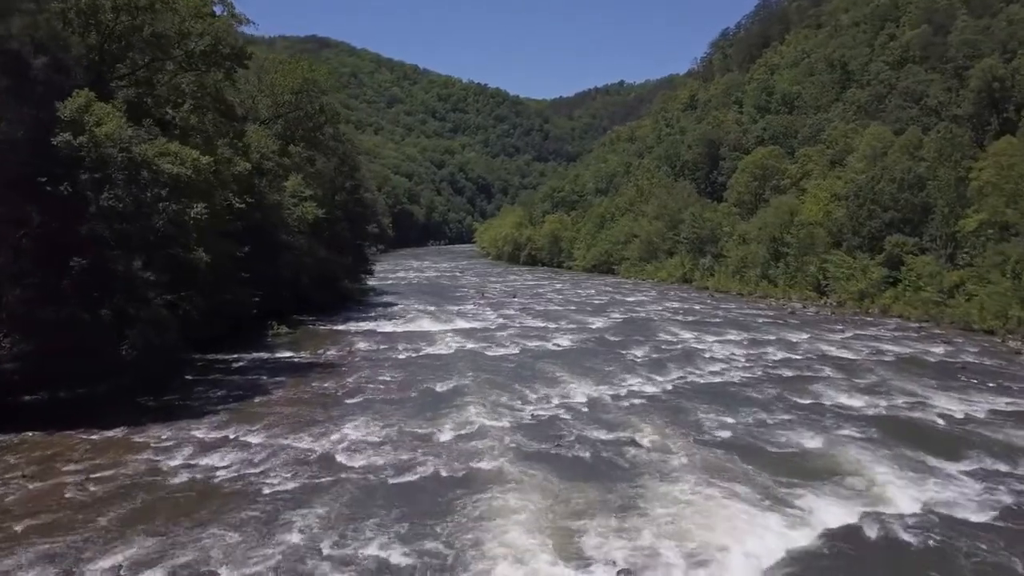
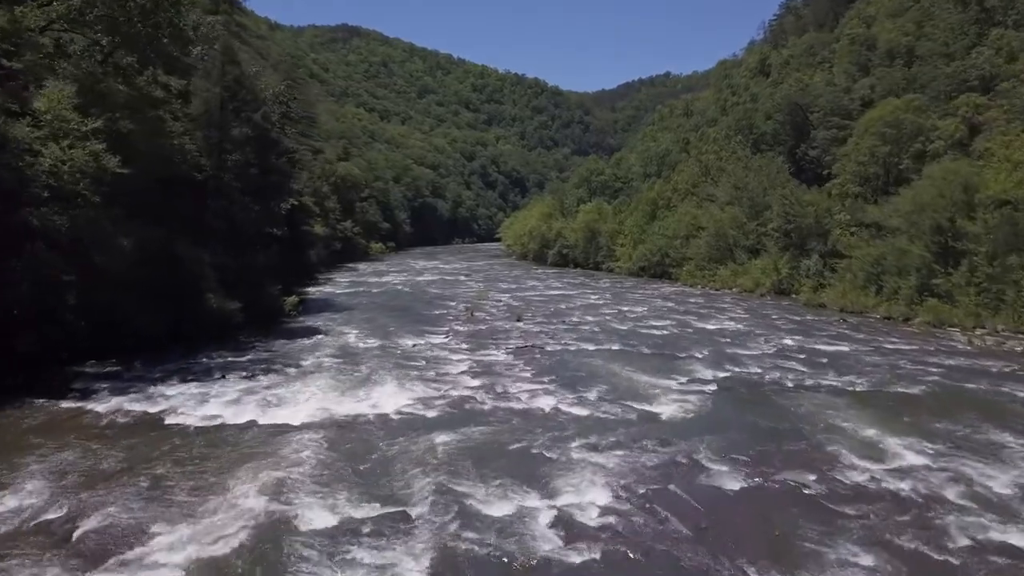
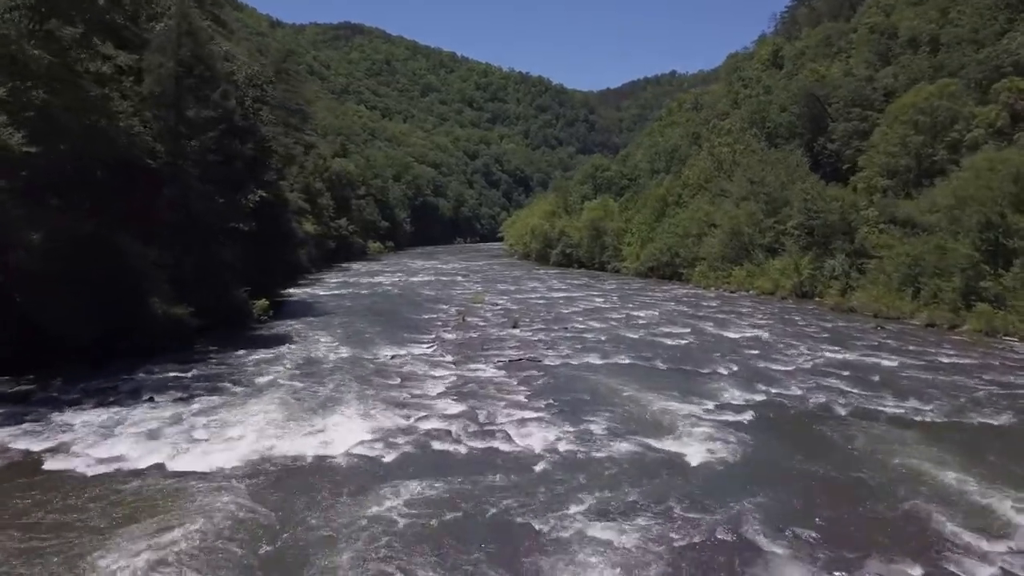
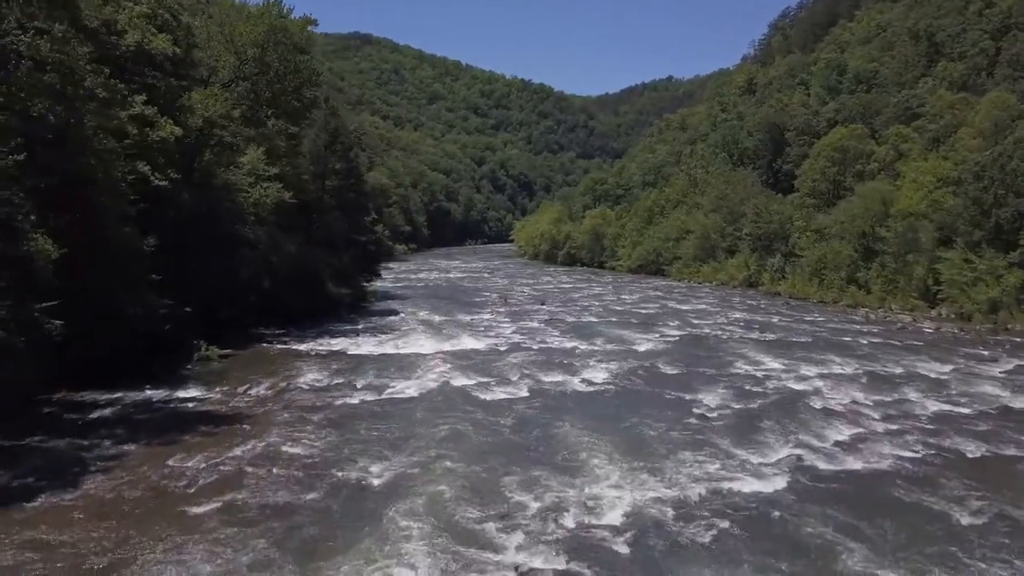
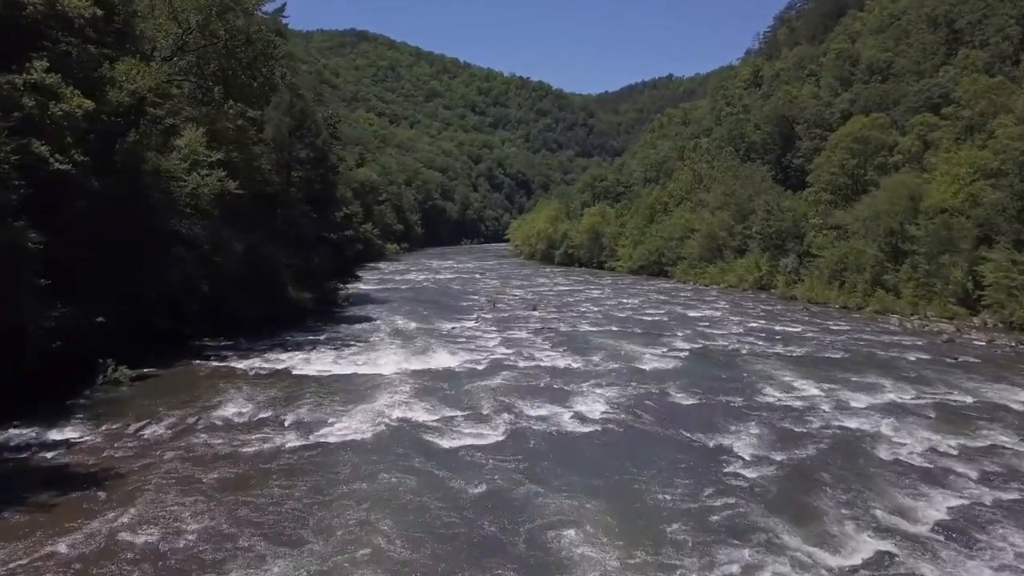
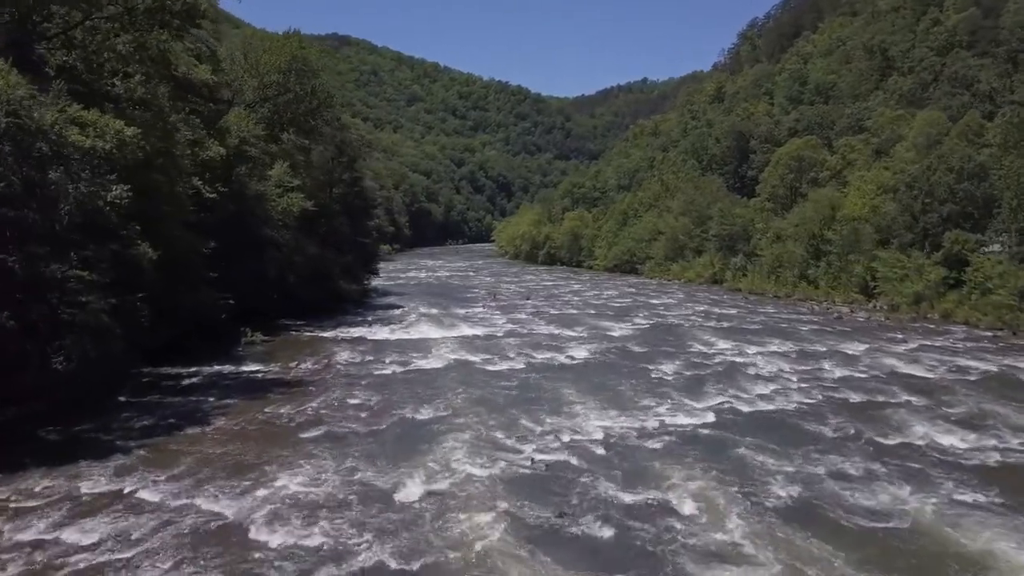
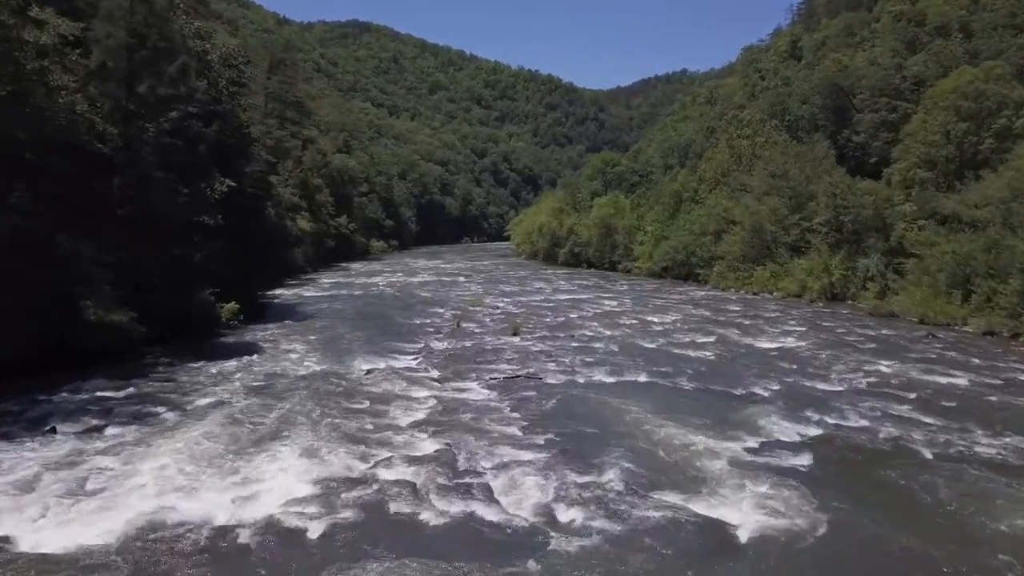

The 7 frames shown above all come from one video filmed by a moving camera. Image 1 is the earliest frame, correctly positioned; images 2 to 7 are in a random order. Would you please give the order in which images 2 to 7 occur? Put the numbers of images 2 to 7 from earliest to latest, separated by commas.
6, 4, 5, 2, 3, 7
